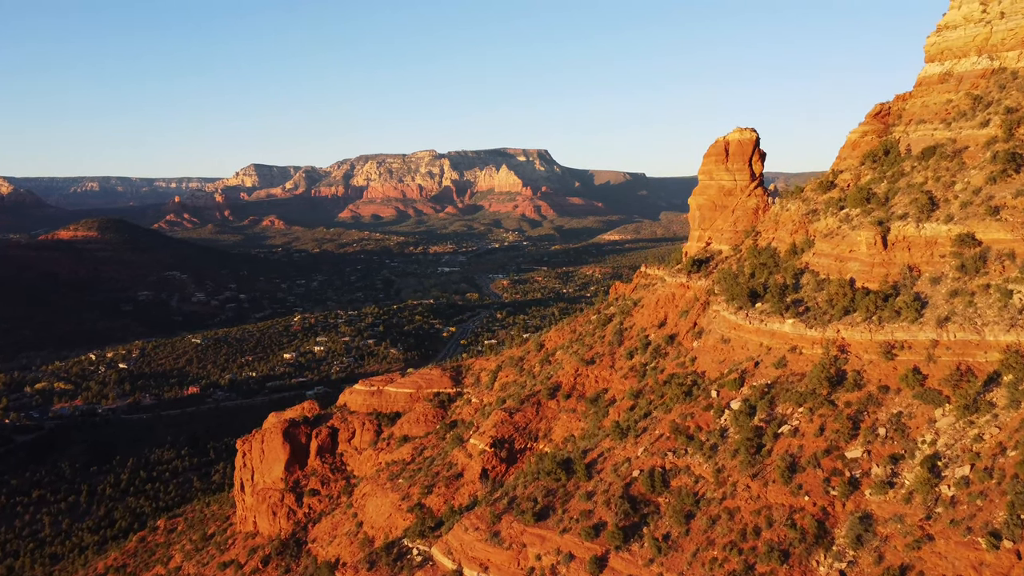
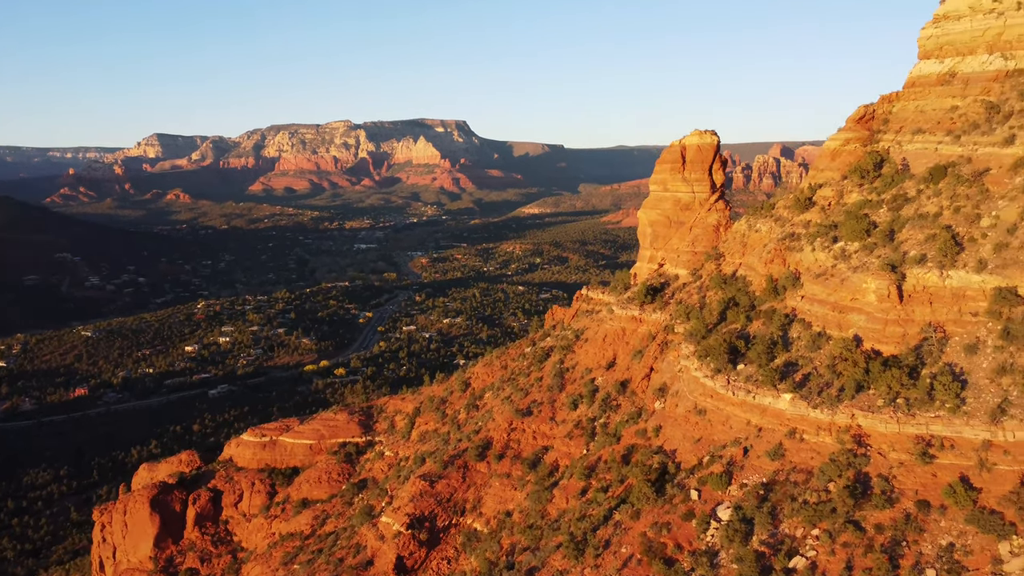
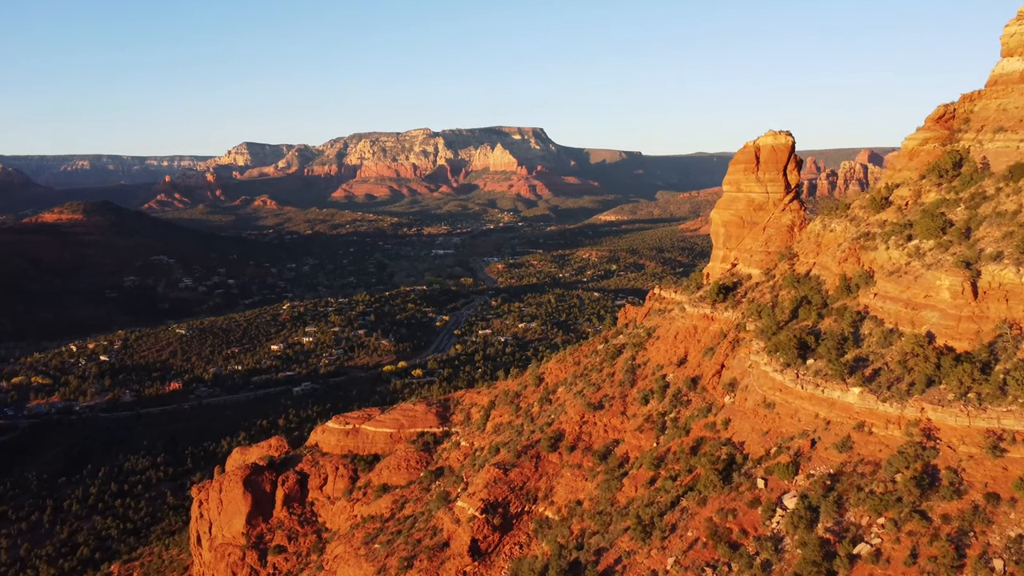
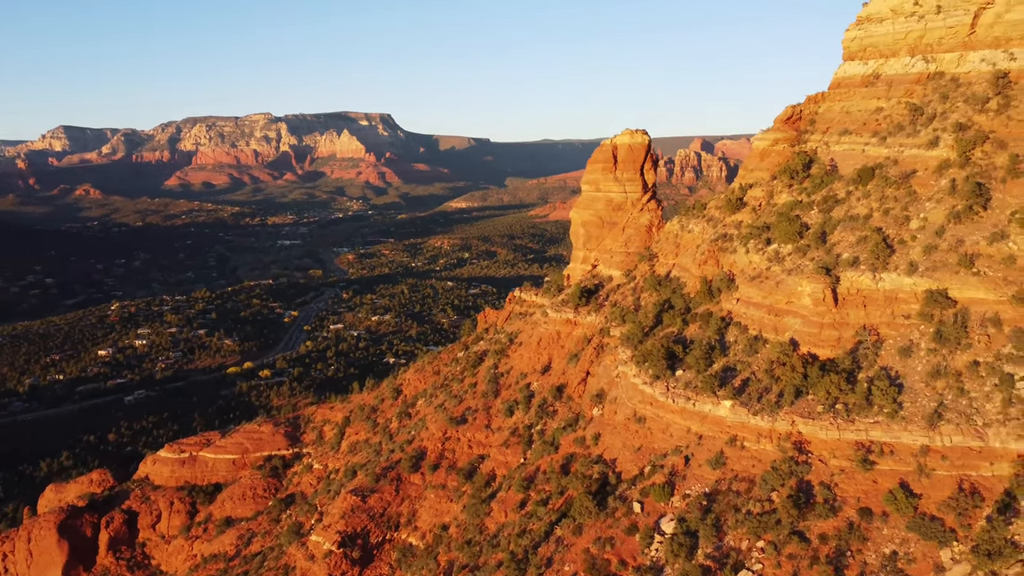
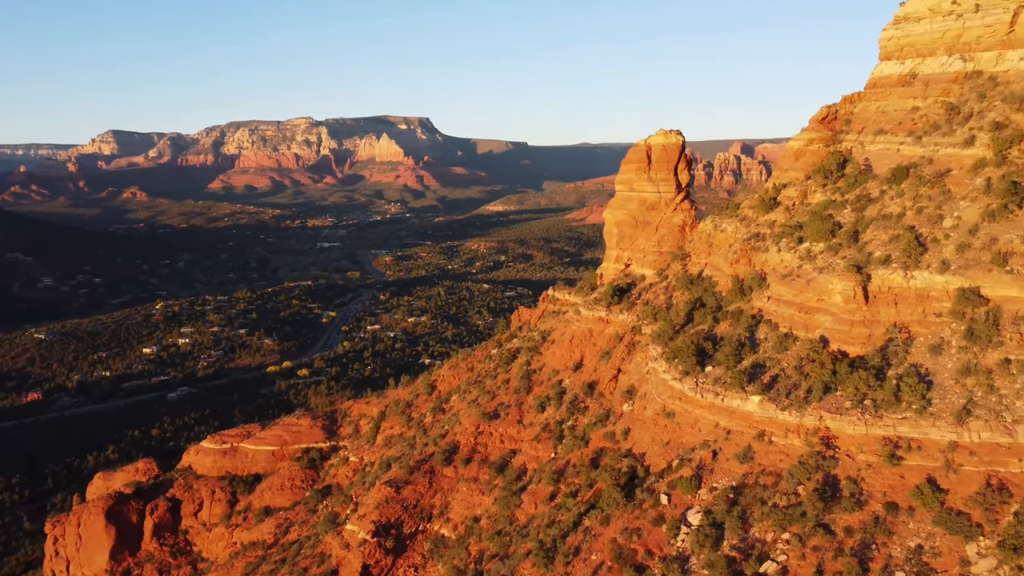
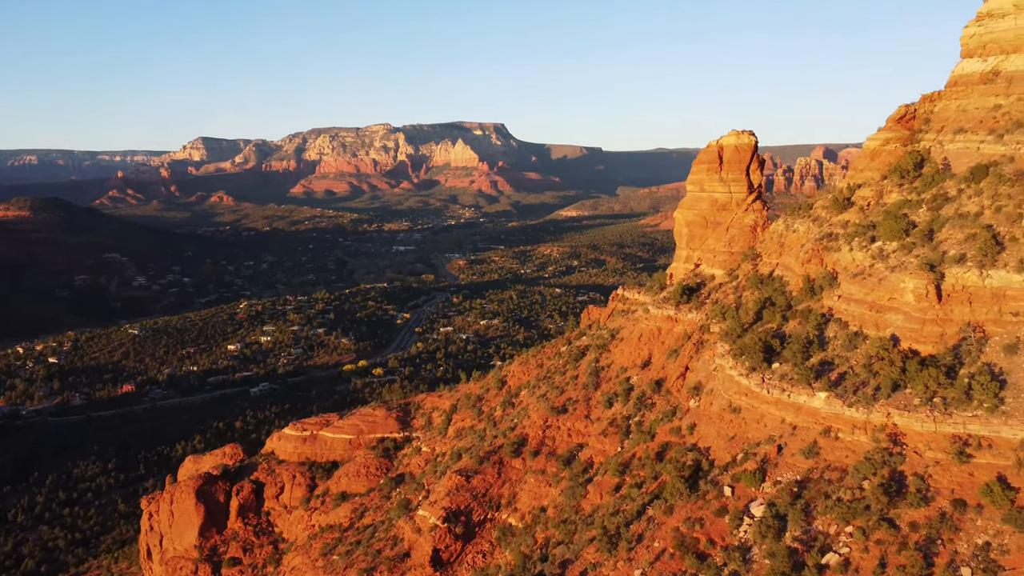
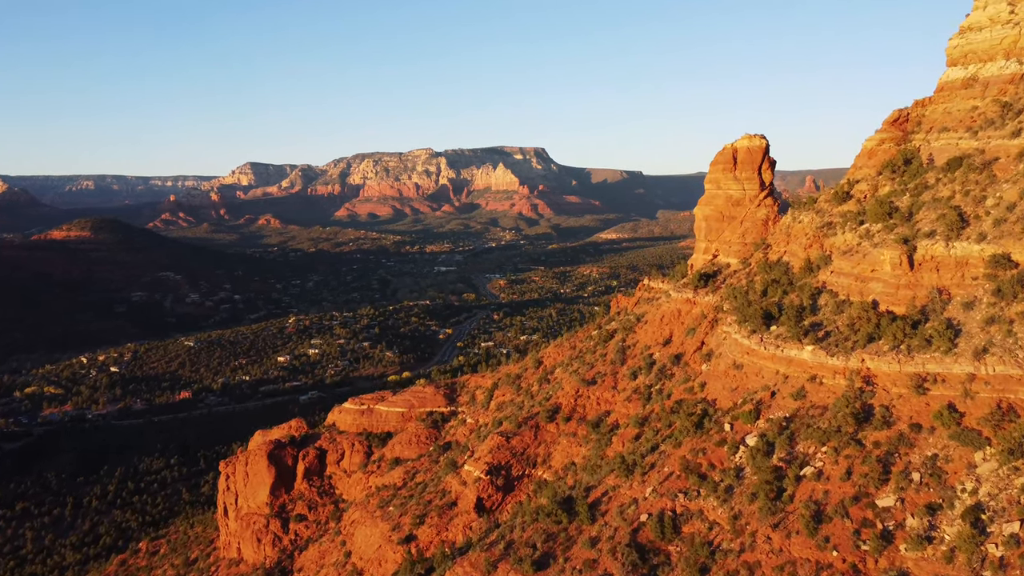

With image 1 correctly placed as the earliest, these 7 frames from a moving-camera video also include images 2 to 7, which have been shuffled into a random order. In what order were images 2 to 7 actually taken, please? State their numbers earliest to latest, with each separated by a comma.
7, 3, 6, 2, 5, 4
